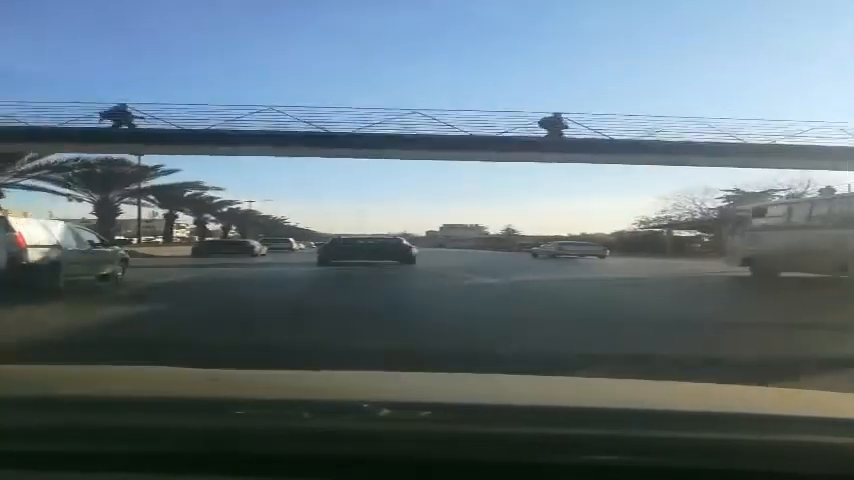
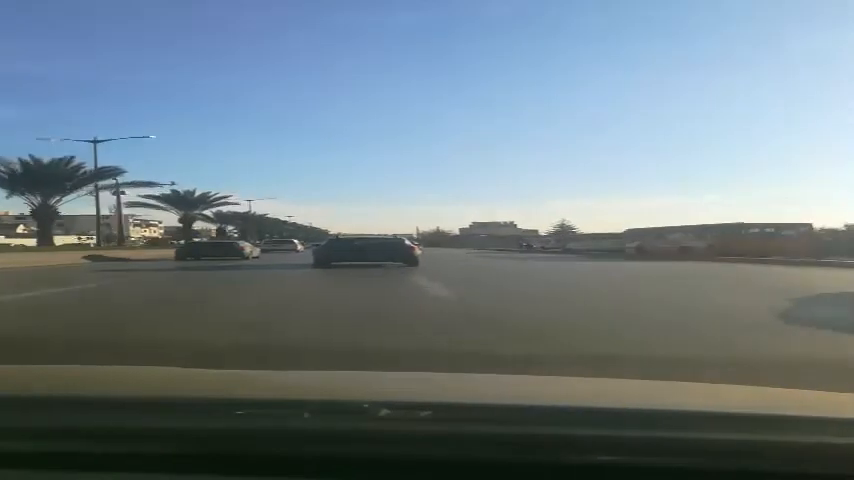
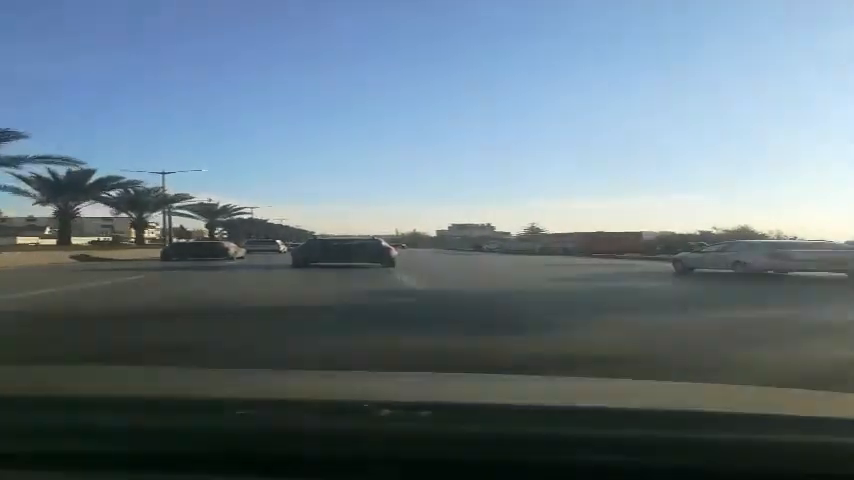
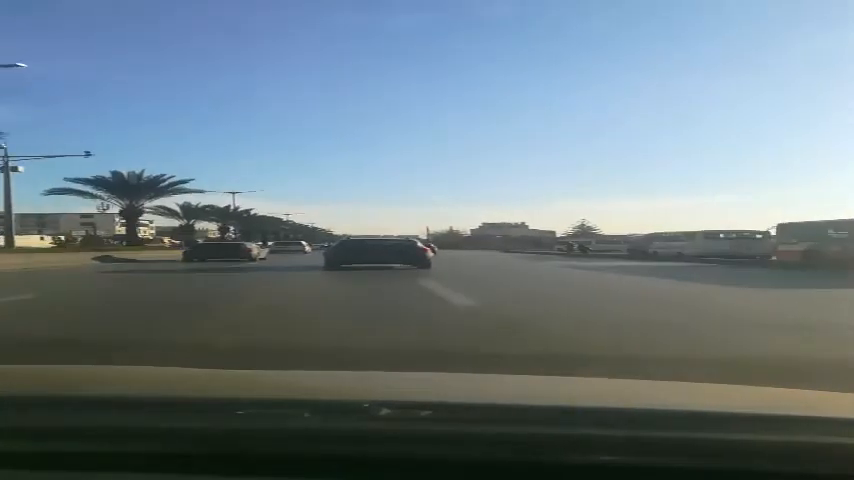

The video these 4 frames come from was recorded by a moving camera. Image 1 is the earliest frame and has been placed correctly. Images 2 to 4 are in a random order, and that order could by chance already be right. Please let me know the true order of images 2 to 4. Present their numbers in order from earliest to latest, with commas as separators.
3, 2, 4
